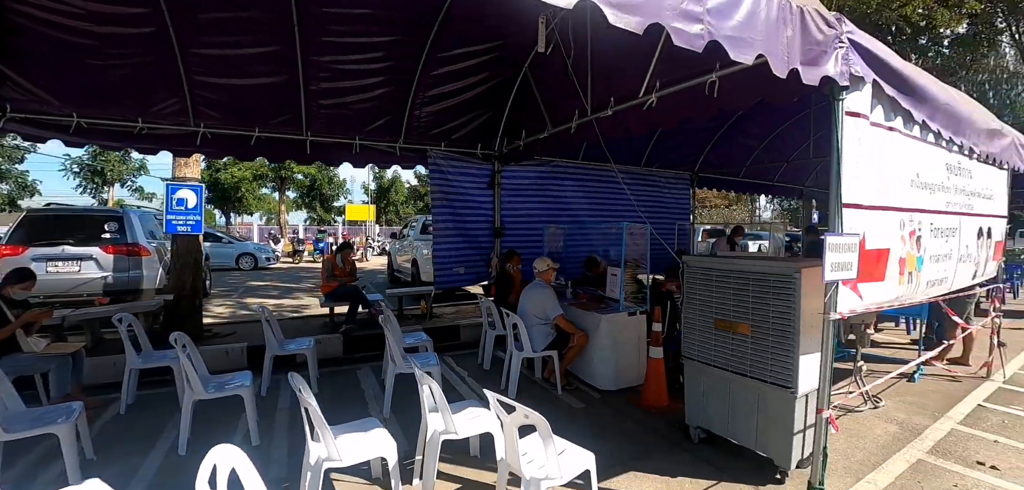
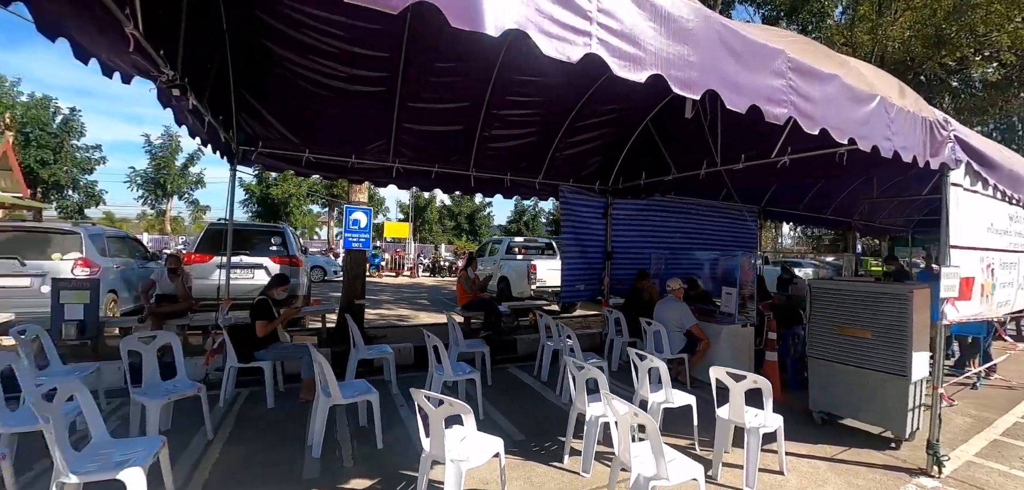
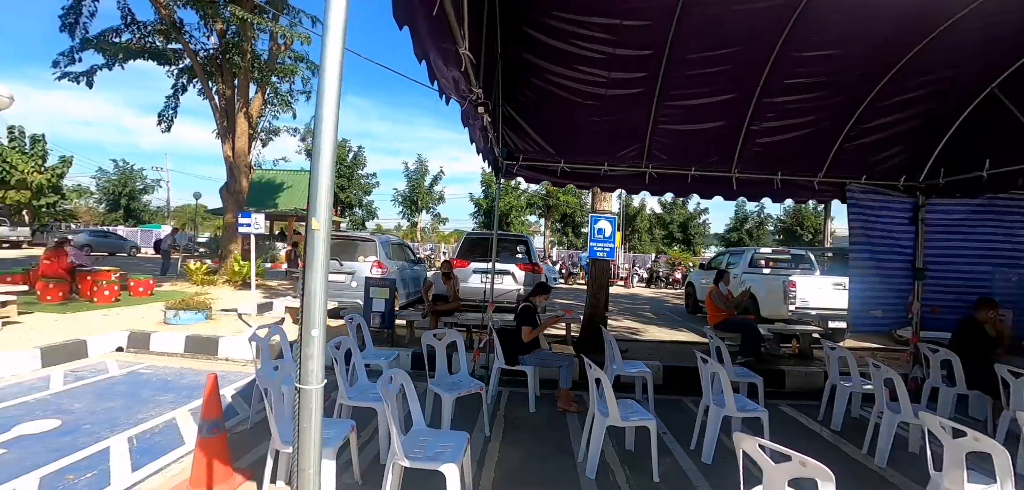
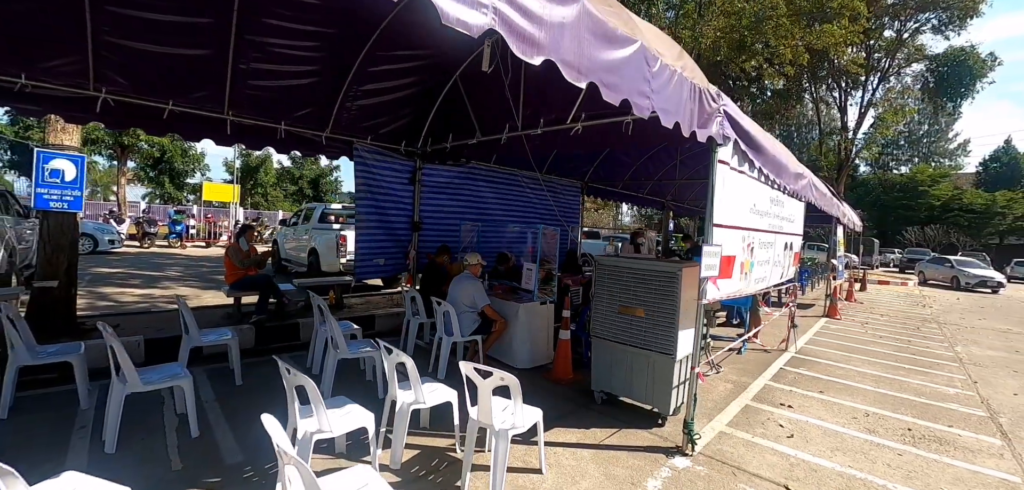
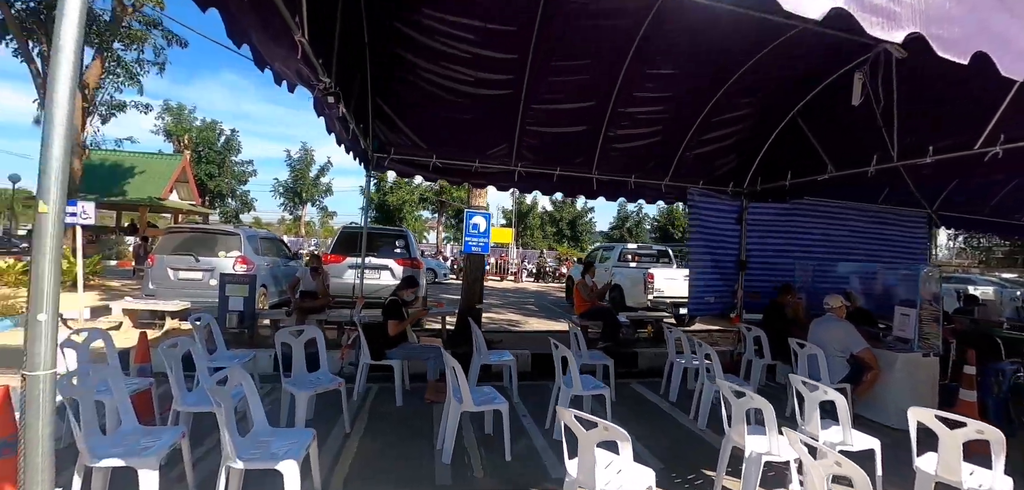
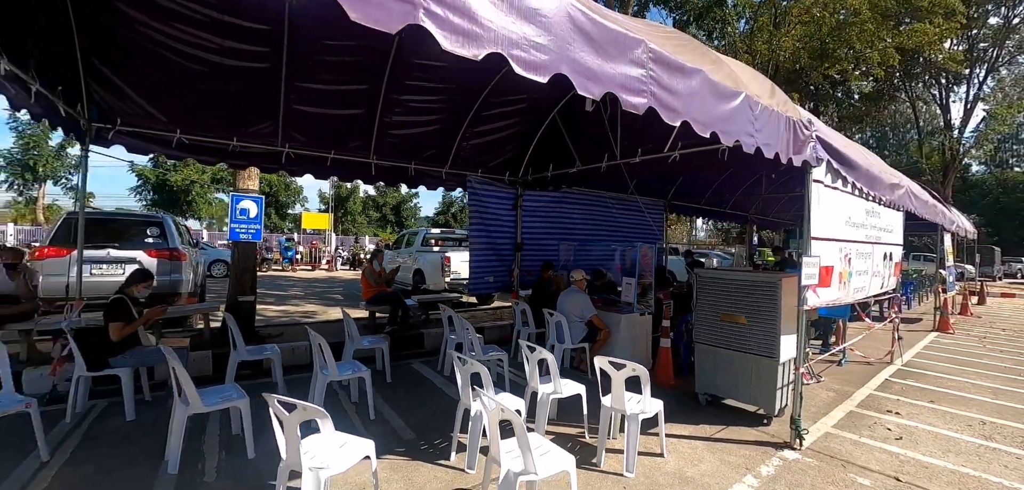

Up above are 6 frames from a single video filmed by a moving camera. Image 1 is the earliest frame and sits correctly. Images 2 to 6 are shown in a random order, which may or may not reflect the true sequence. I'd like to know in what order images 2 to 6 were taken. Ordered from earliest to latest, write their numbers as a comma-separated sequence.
4, 6, 2, 5, 3
